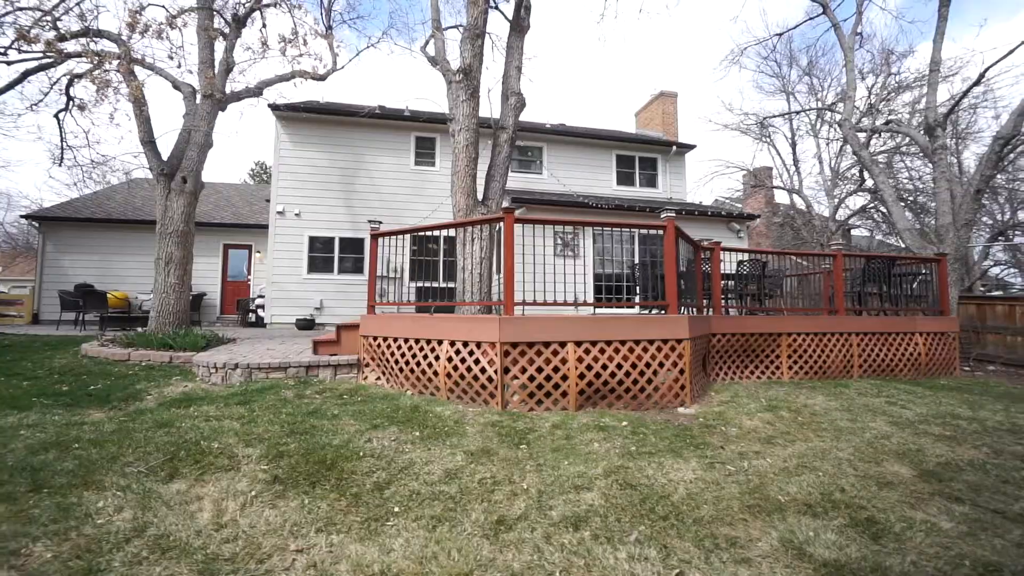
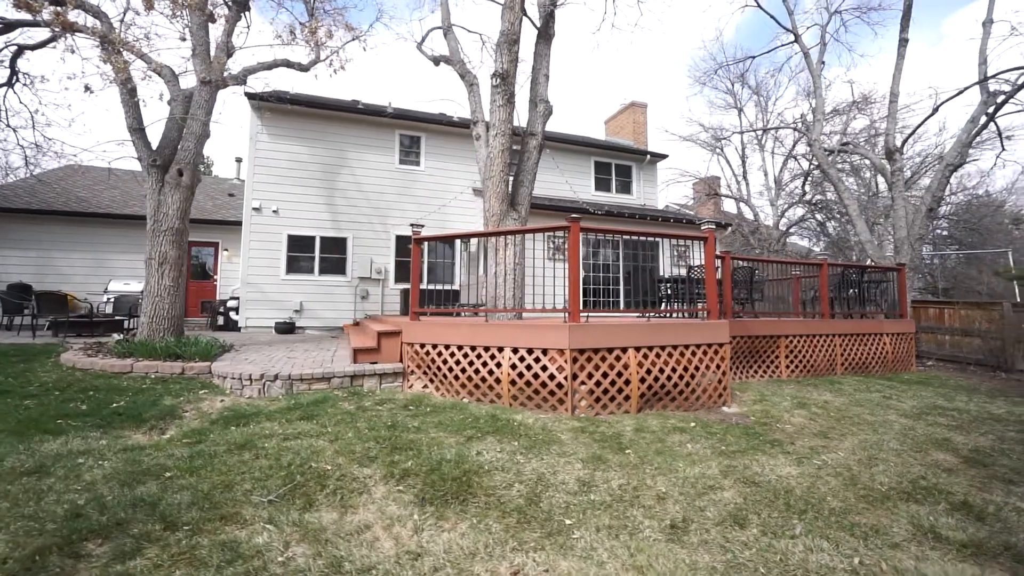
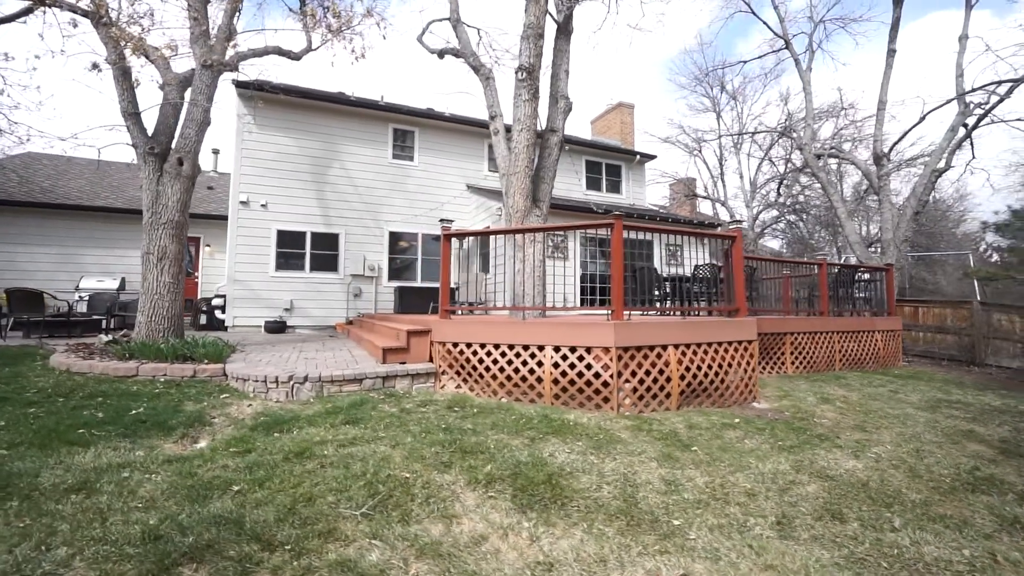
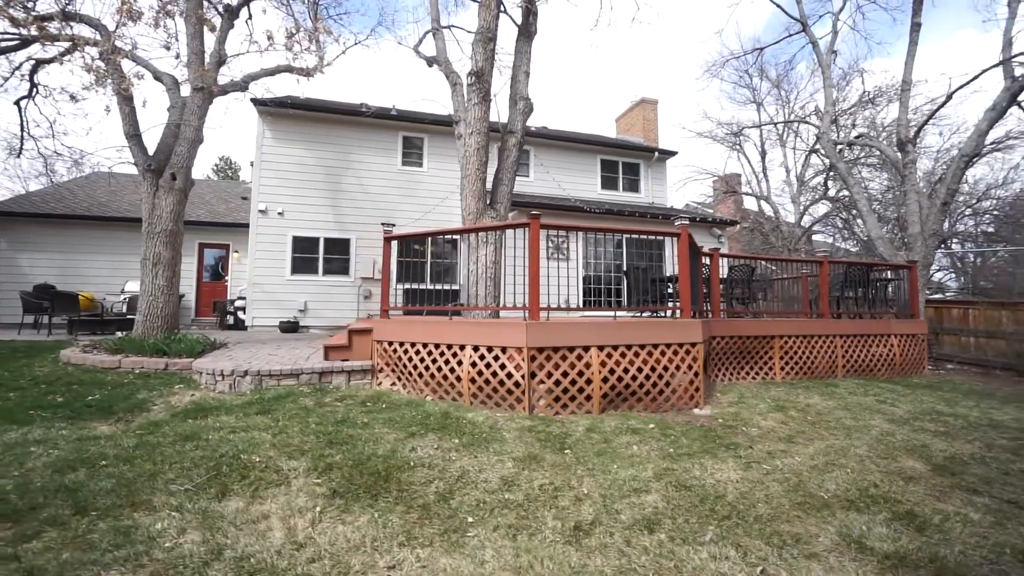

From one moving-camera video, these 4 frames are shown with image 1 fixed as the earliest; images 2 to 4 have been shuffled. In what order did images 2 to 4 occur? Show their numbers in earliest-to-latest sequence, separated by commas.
4, 2, 3
